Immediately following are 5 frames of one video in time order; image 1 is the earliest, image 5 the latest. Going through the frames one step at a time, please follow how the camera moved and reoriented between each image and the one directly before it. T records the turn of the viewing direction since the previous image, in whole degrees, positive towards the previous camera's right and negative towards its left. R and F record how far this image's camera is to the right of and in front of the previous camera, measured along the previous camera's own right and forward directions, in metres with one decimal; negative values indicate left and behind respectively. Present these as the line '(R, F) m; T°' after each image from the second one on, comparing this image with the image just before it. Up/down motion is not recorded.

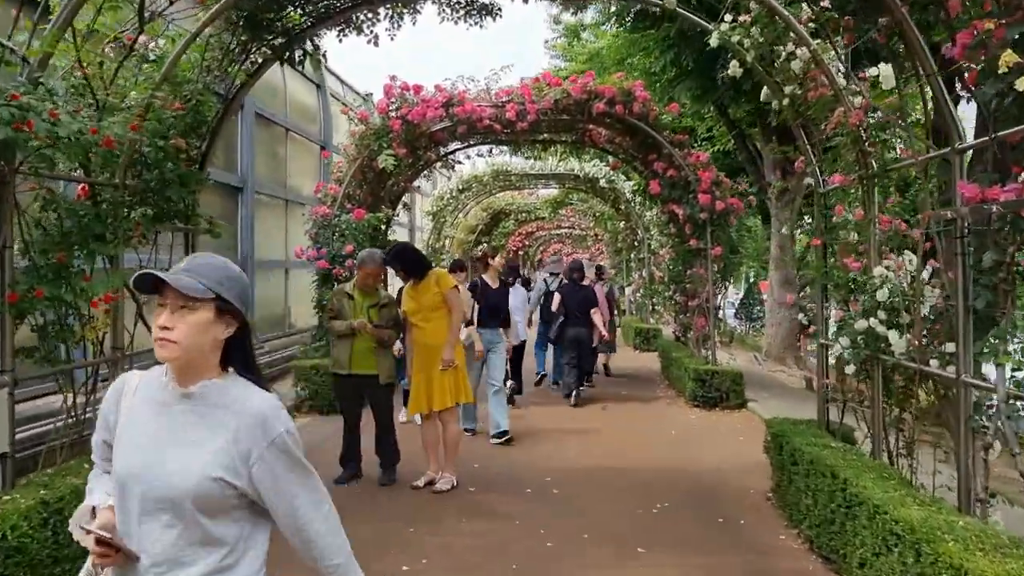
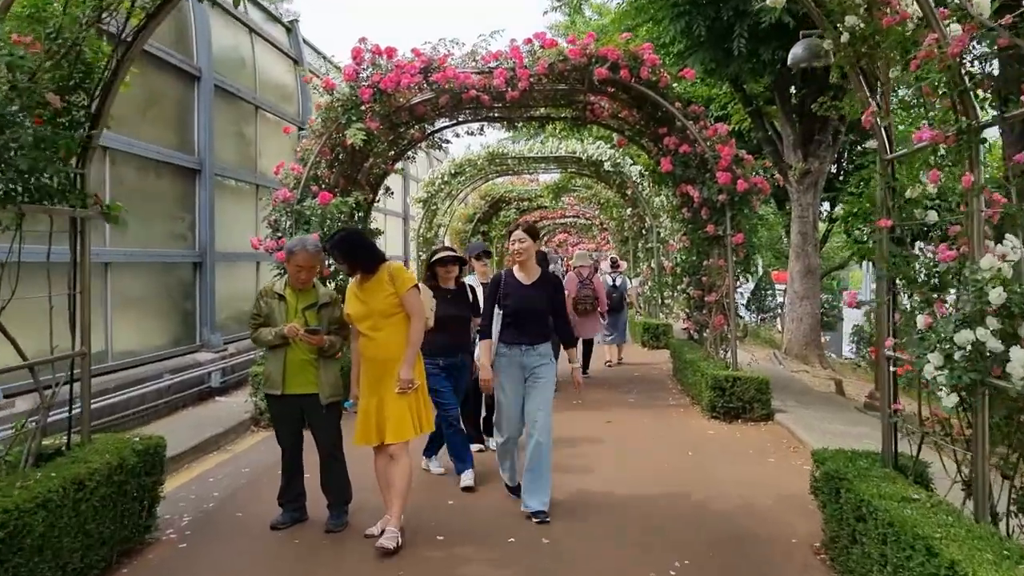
(+0.1, +1.1) m; 0°
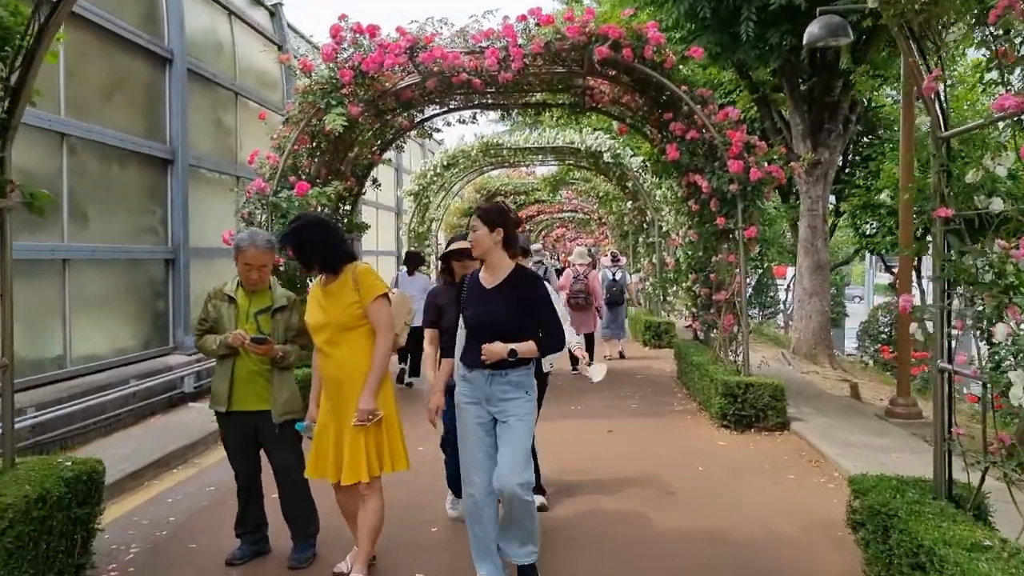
(0.0, +0.6) m; 0°
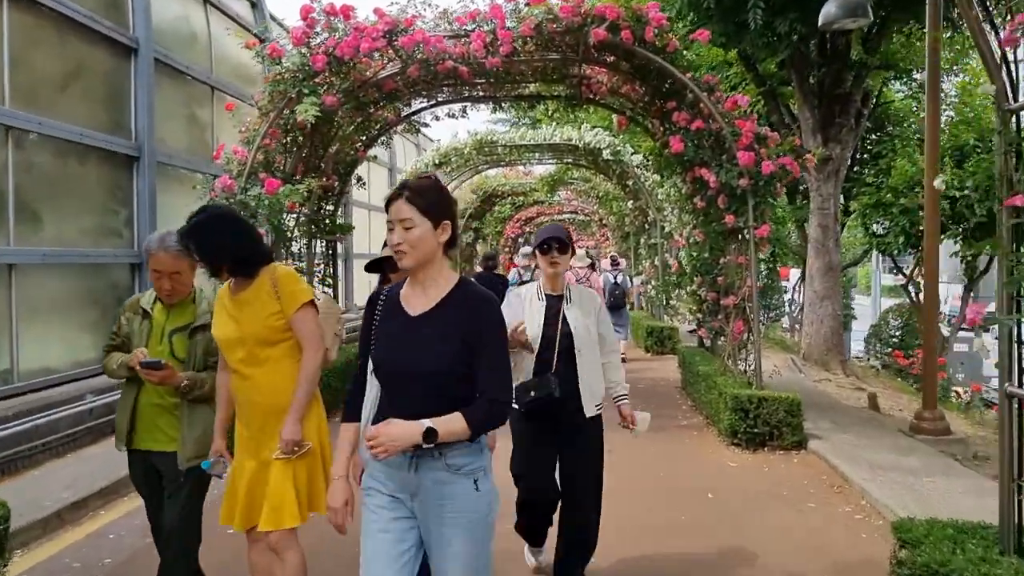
(+0.1, +0.6) m; 0°
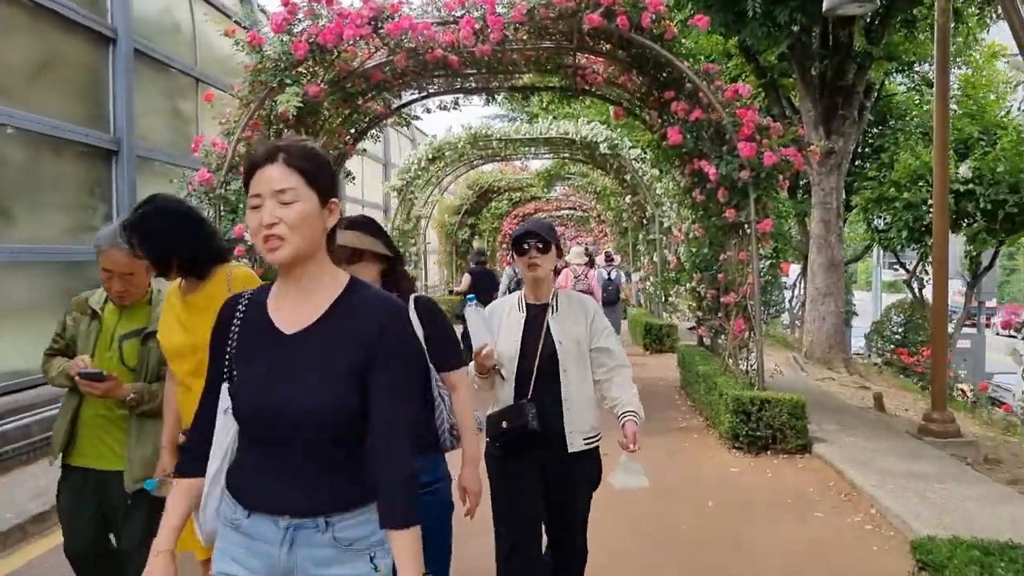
(+0.1, +0.3) m; 0°
